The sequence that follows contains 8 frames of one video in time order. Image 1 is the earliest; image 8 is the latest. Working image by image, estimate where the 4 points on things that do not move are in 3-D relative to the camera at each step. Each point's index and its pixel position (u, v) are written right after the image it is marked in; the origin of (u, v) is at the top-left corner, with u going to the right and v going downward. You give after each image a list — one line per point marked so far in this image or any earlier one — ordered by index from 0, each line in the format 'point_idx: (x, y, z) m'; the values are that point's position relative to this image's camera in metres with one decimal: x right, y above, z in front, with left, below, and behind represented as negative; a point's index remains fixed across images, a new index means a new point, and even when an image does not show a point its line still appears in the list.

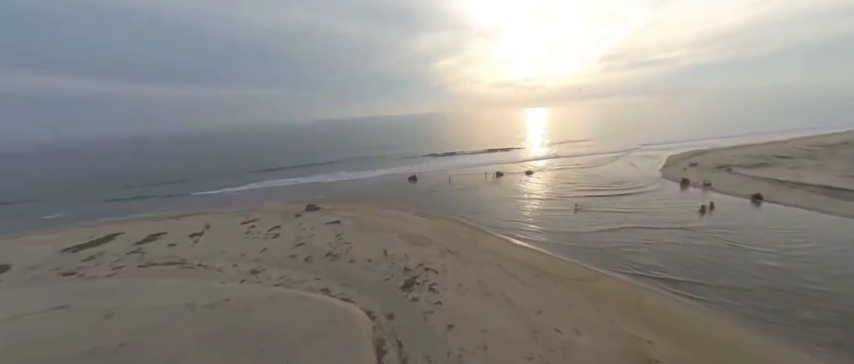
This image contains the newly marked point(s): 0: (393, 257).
0: (-1.6, -3.7, +12.6) m
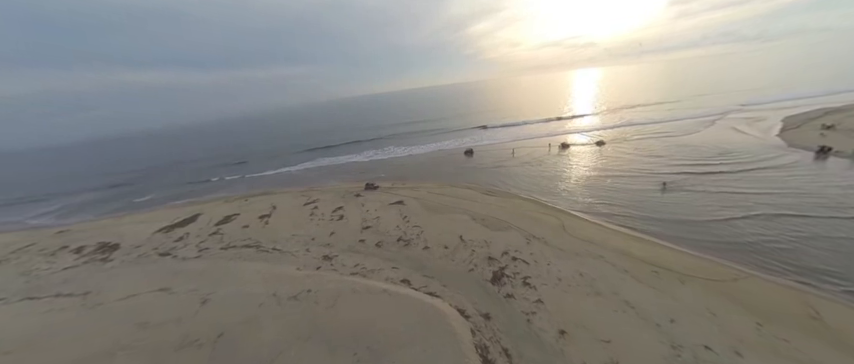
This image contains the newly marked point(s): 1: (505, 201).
0: (+1.9, -2.8, +11.4) m
1: (+4.8, -1.2, +15.6) m
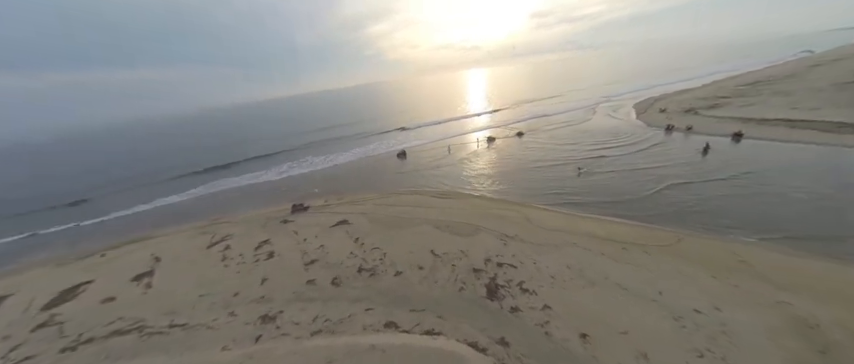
0: (+0.8, -3.0, +10.2) m
1: (+2.1, -1.2, +15.0) m
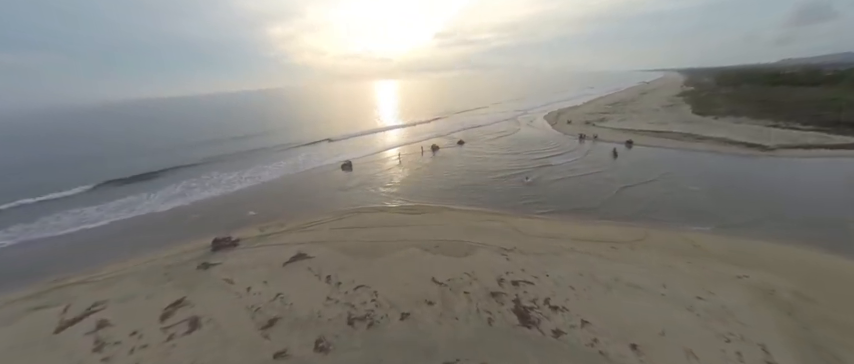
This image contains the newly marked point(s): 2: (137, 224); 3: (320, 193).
0: (+1.0, -3.4, +8.8) m
1: (+0.5, -1.8, +13.8) m
2: (-16.2, -2.4, +14.4) m
3: (-7.5, -0.6, +18.2) m
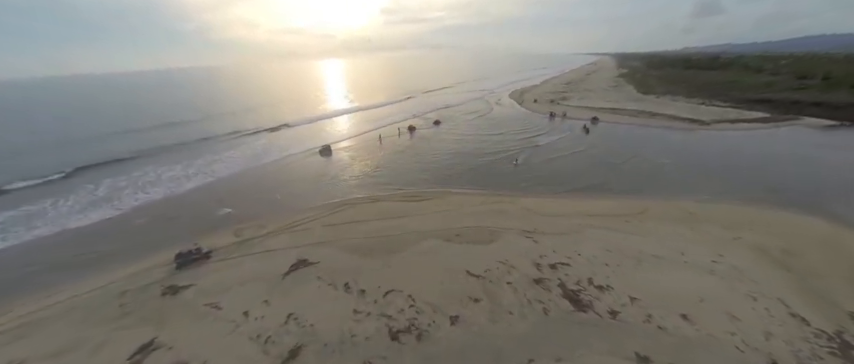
0: (+2.1, -2.9, +8.1) m
1: (+0.7, -1.0, +12.9) m
2: (-15.9, -2.6, +10.6) m
3: (-8.1, 0.0, +15.7) m
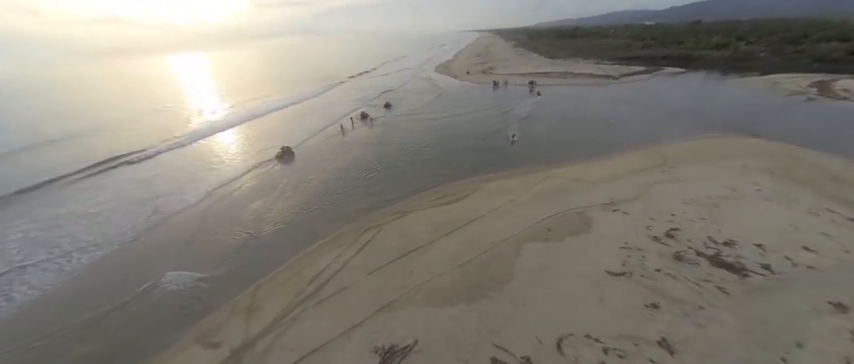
0: (+5.2, -2.1, +6.6) m
1: (+2.0, -0.5, +10.5) m
2: (-12.2, -5.7, +3.2) m
3: (-7.2, -1.4, +10.3) m
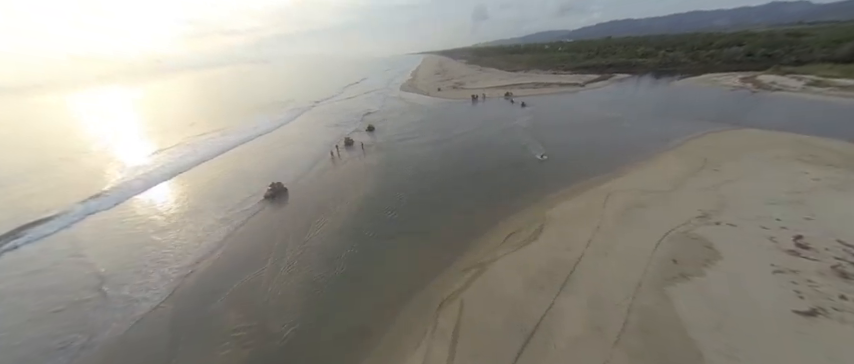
0: (+7.7, -2.3, +5.2) m
1: (+3.7, -1.4, +8.6) m
2: (-8.4, -7.6, -1.2) m
3: (-5.2, -3.4, +6.9) m
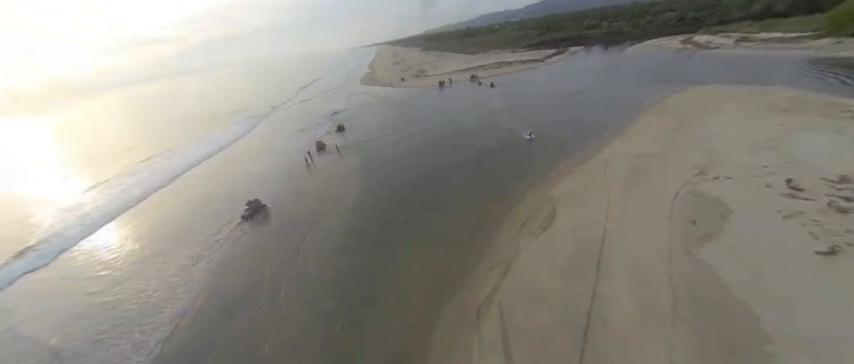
0: (+8.3, -1.1, +5.4) m
1: (+3.9, -0.7, +8.3) m
2: (-6.1, -8.8, -2.5) m
3: (-4.4, -4.0, +5.7) m
